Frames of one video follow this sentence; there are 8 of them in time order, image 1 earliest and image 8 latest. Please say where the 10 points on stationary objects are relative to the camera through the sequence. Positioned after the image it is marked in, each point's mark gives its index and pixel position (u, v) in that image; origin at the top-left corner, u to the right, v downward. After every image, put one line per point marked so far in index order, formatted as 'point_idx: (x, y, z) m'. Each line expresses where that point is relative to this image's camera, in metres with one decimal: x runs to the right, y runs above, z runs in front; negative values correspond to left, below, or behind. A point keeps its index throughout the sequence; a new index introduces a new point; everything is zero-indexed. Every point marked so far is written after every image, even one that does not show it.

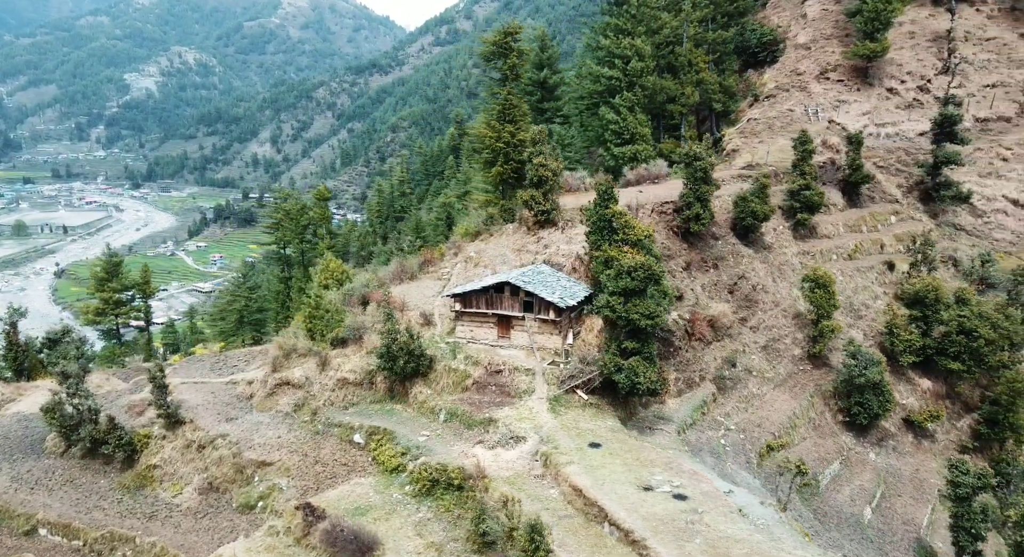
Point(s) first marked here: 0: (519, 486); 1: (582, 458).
0: (+0.2, -5.7, +17.9) m
1: (+2.1, -5.1, +18.5) m
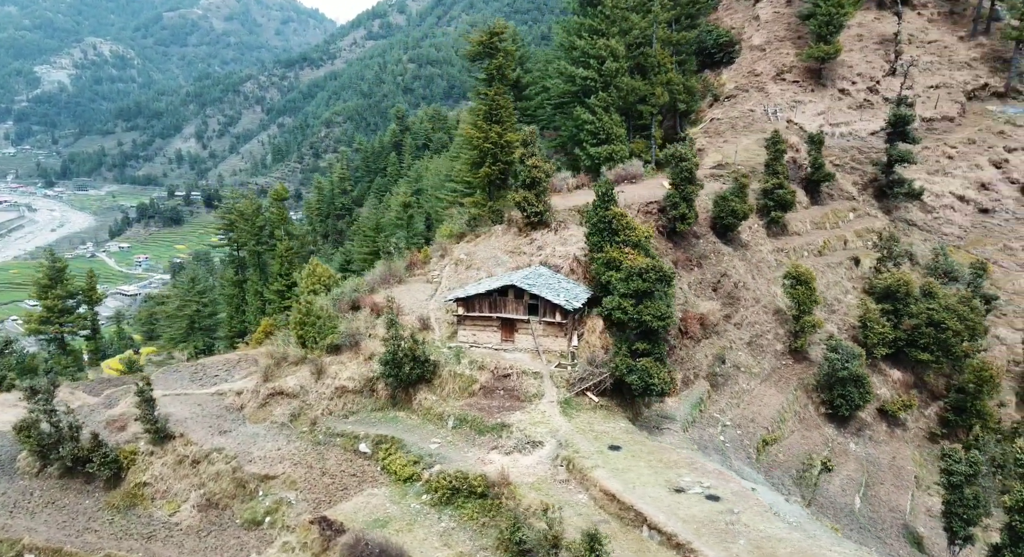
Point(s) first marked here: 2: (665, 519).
0: (+0.9, -5.8, +17.8) m
1: (+2.7, -5.2, +18.4) m
2: (+3.6, -5.6, +15.1) m
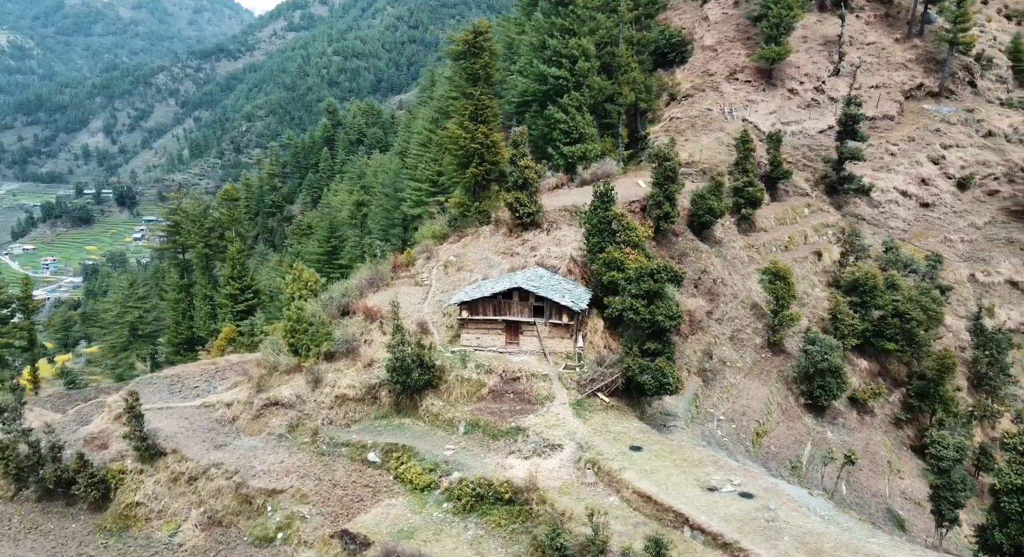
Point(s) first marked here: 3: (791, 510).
0: (+1.7, -5.9, +17.7) m
1: (+3.4, -5.2, +18.5) m
2: (+4.6, -5.6, +15.3) m
3: (+6.8, -5.6, +15.9) m
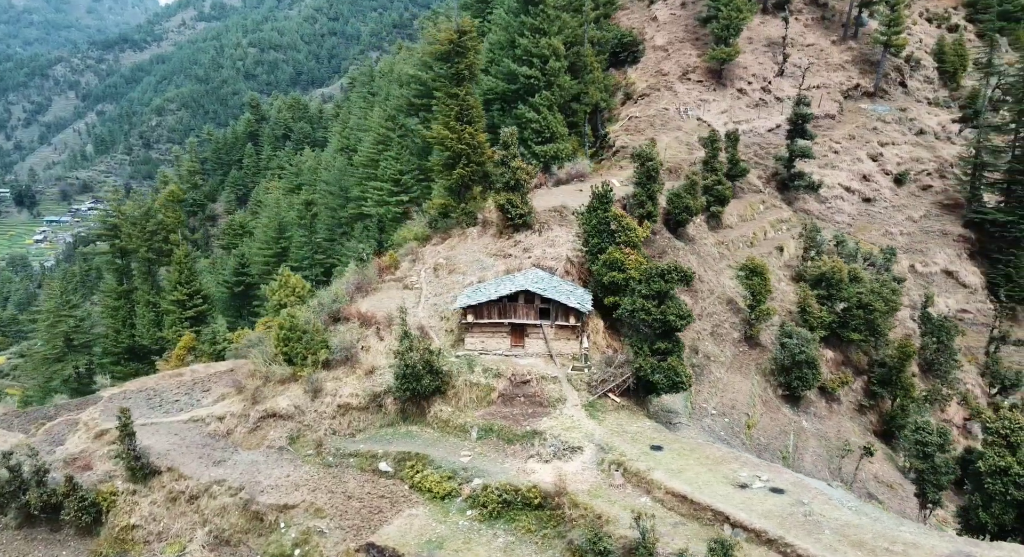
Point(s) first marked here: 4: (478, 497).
0: (+2.5, -5.9, +17.8) m
1: (+4.2, -5.3, +18.8) m
2: (+5.6, -5.7, +15.6) m
3: (+7.8, -5.6, +16.4) m
4: (-1.0, -6.4, +19.3) m
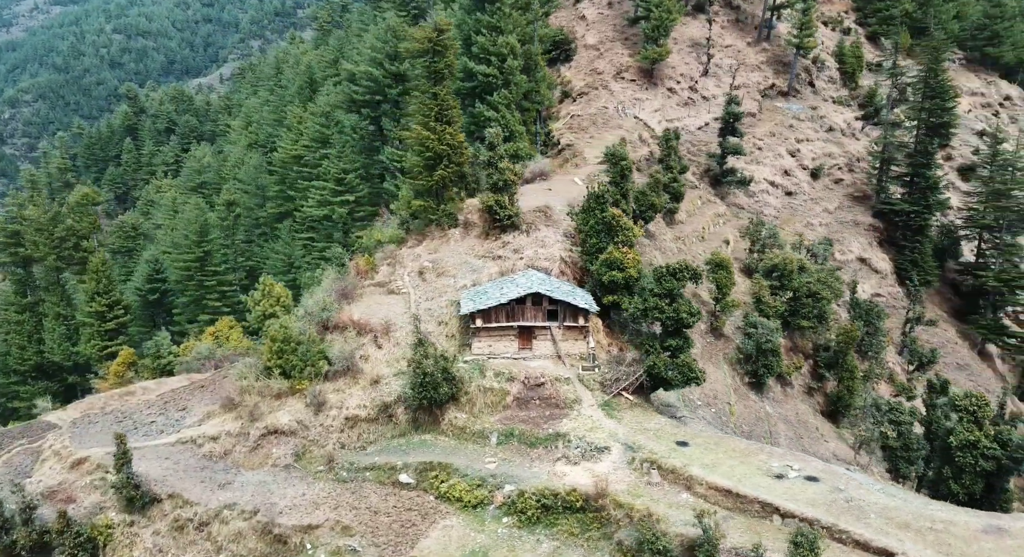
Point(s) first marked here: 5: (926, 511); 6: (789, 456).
0: (+3.7, -6.0, +18.2) m
1: (+5.2, -5.3, +19.3) m
2: (+7.0, -5.6, +16.4) m
3: (+9.1, -5.5, +17.4) m
4: (+0.1, -6.6, +19.2) m
5: (+10.2, -5.7, +16.4) m
6: (+8.1, -5.2, +19.4) m
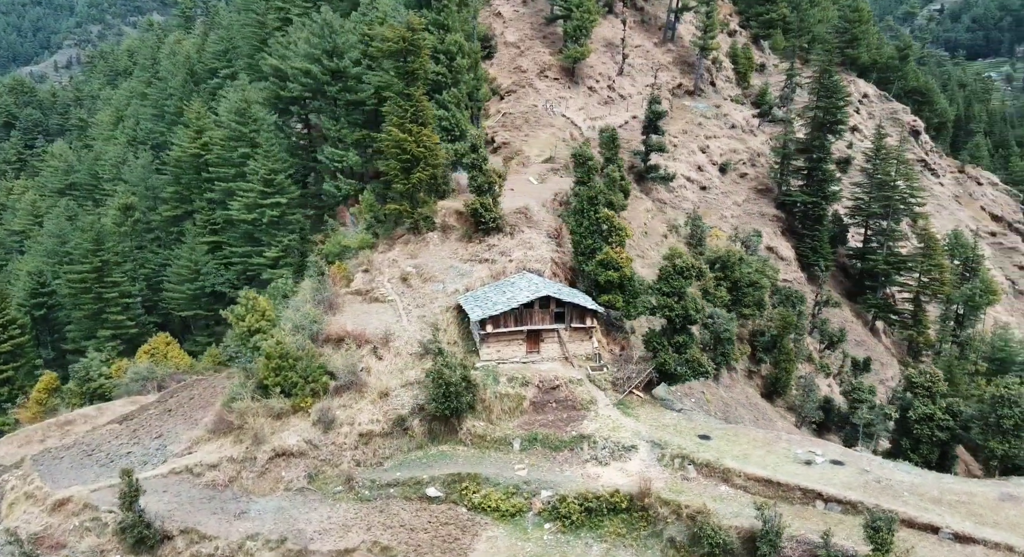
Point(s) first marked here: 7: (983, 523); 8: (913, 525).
0: (+5.0, -6.0, +18.8) m
1: (+6.3, -5.3, +20.1) m
2: (+8.6, -5.6, +17.5) m
3: (+10.4, -5.4, +18.8) m
4: (+1.3, -6.8, +19.3) m
5: (+11.7, -5.6, +18.0) m
6: (+9.1, -5.1, +20.6) m
7: (+11.7, -6.0, +16.1) m
8: (+9.7, -5.9, +16.0) m
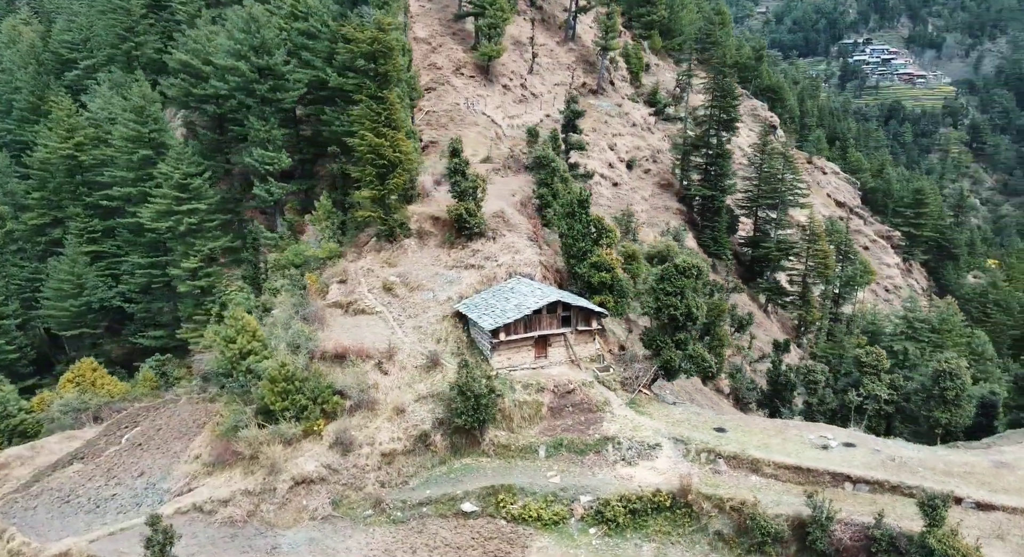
0: (+6.4, -6.1, +19.7) m
1: (+7.4, -5.3, +21.3) m
2: (+10.0, -5.5, +19.1) m
3: (+11.6, -5.3, +20.7) m
4: (+2.6, -7.0, +19.7) m
5: (+13.1, -5.4, +20.0) m
6: (+10.0, -5.0, +22.2) m
7: (+13.4, -5.9, +18.2) m
8: (+11.4, -5.9, +17.7) m
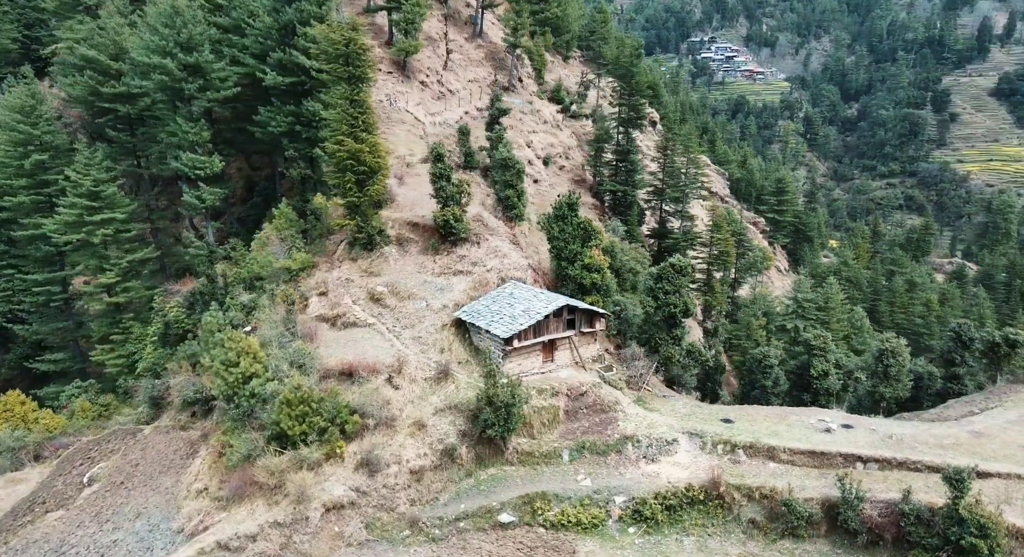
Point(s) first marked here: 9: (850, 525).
0: (+7.5, -6.1, +20.9) m
1: (+8.2, -5.2, +22.6) m
2: (+11.2, -5.4, +20.8) m
3: (+12.5, -5.1, +22.6) m
4: (+3.8, -7.1, +20.2) m
5: (+14.0, -5.2, +22.2) m
6: (+10.7, -4.9, +23.9) m
7: (+14.6, -5.6, +20.5) m
8: (+12.8, -5.7, +19.7) m
9: (+9.6, -7.0, +18.7) m
